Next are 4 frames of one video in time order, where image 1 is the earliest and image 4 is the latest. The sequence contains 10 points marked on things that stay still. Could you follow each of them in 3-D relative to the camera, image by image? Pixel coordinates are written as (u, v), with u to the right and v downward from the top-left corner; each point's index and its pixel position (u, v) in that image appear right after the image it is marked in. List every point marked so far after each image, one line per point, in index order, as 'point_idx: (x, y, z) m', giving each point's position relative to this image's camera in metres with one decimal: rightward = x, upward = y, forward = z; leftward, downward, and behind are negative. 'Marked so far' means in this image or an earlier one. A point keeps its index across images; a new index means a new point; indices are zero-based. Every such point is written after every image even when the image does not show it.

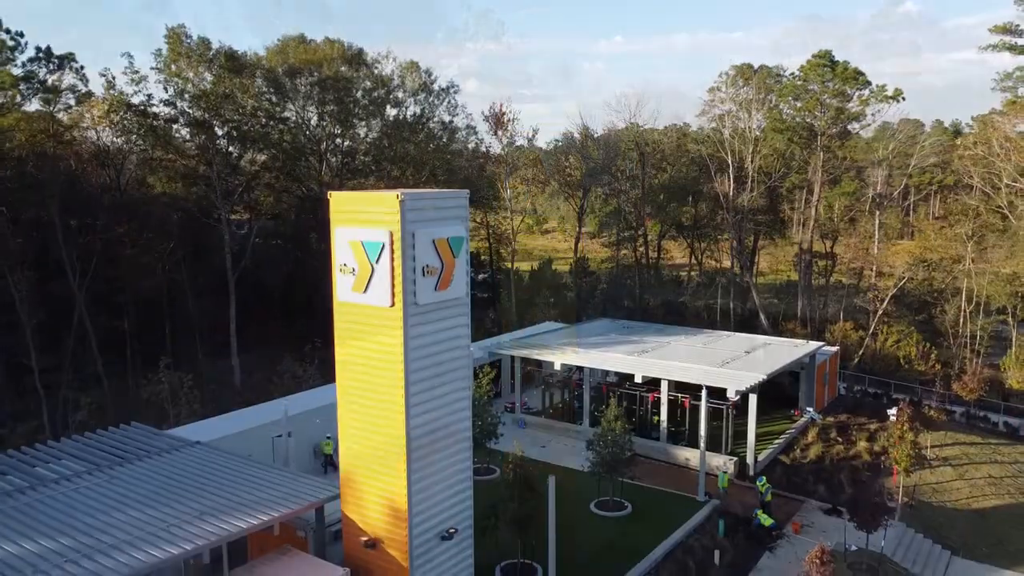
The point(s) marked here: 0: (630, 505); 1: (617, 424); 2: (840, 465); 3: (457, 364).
0: (+2.5, -4.5, +17.1) m
1: (+2.2, -2.9, +17.0) m
2: (+8.0, -4.3, +19.8) m
3: (-0.8, -1.1, +11.9) m
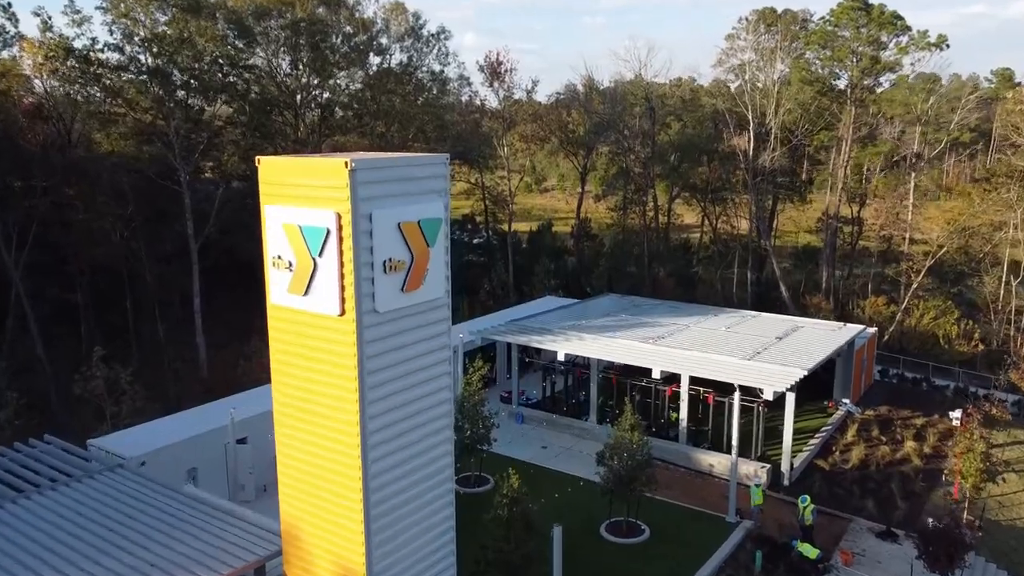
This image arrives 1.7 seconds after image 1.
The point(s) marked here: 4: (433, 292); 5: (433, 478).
0: (+2.4, -4.2, +14.4) m
1: (+2.2, -2.6, +14.2) m
2: (+7.9, -3.9, +17.0) m
3: (-0.9, -1.1, +9.0) m
4: (-0.9, 0.0, +8.8) m
5: (-0.9, -2.2, +9.2) m
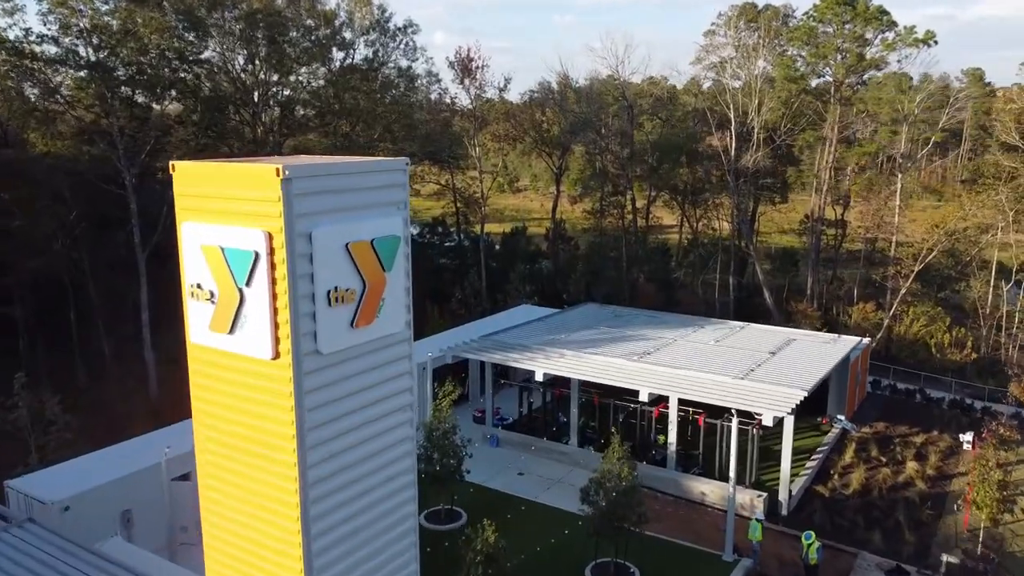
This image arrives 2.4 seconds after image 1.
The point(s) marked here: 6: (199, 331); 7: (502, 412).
0: (+2.0, -4.5, +12.9) m
1: (+1.8, -2.8, +12.8) m
2: (+7.4, -4.1, +15.8) m
3: (-1.1, -1.4, +7.5) m
4: (-1.1, -0.3, +7.3) m
5: (-1.1, -2.4, +7.6) m
6: (-2.7, -0.4, +6.9) m
7: (-0.2, -3.0, +19.4) m
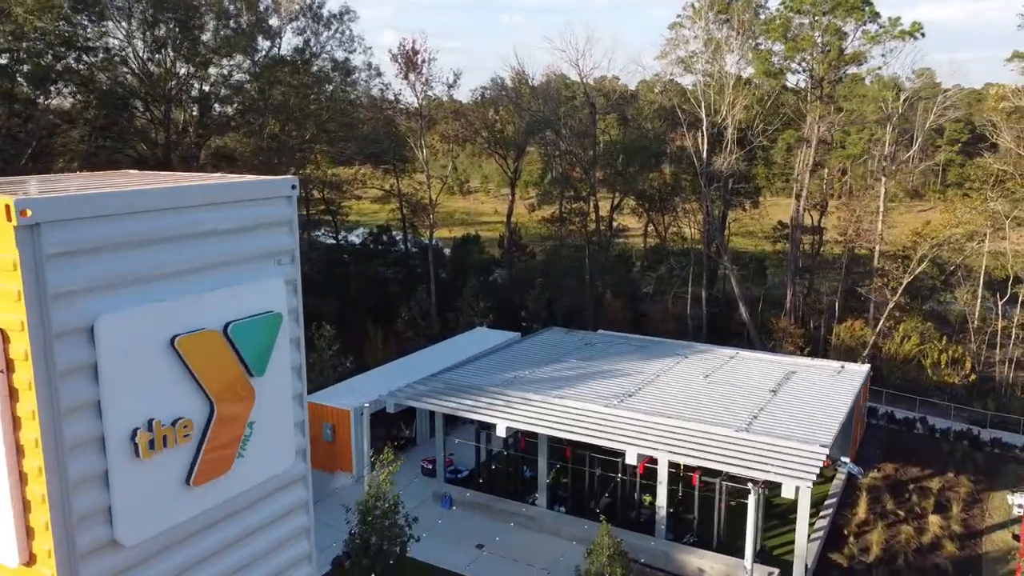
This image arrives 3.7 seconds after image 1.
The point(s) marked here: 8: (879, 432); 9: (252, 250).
0: (+1.5, -5.0, +10.1) m
1: (+1.3, -3.4, +10.0) m
2: (+6.7, -4.6, +13.3) m
3: (-1.3, -1.9, +4.5) m
4: (-1.3, -0.9, +4.3) m
5: (-1.3, -3.0, +4.6) m
6: (-2.8, -1.0, +3.8) m
7: (-1.1, -3.6, +16.4) m
8: (+9.1, -3.5, +19.9) m
9: (-1.3, +0.2, +4.2) m
